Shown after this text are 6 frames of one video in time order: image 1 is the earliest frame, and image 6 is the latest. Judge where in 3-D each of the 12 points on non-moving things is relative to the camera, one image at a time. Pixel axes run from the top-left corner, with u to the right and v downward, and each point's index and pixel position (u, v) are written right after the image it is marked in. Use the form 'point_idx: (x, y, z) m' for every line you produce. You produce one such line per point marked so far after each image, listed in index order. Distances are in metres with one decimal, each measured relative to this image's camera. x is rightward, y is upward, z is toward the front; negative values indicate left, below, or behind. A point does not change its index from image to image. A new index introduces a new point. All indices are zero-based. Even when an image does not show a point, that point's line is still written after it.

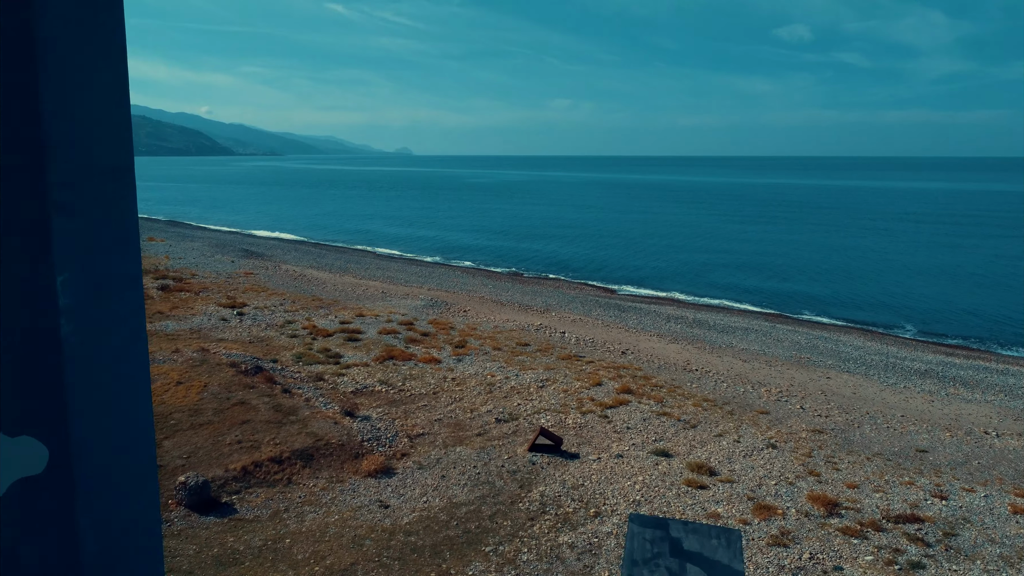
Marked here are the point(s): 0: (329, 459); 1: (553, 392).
0: (-3.2, -3.0, +11.0) m
1: (+1.0, -2.5, +14.8) m
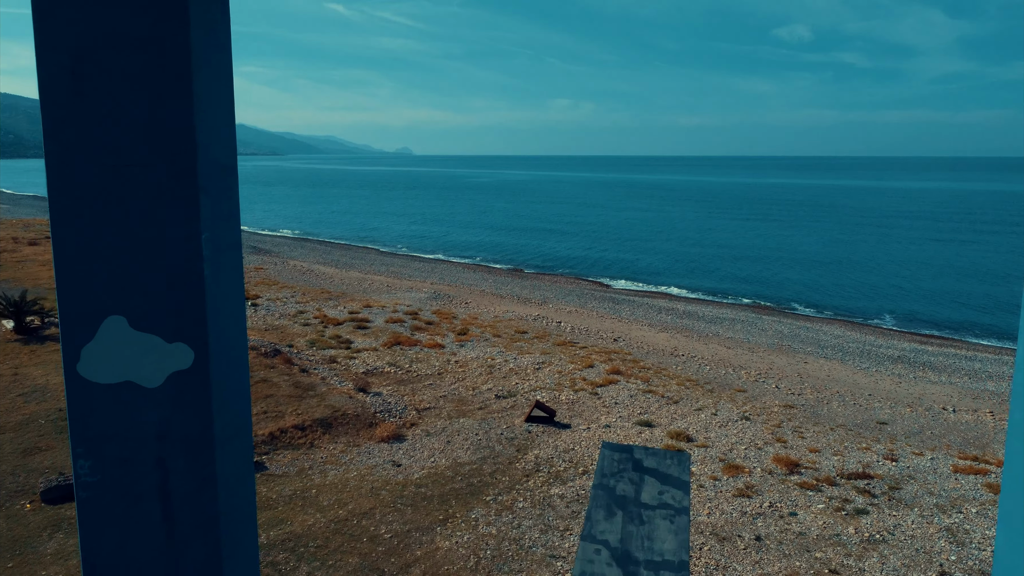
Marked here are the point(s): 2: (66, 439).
0: (-3.3, -2.7, +12.3) m
1: (+0.9, -2.2, +16.1) m
2: (-8.2, -2.7, +11.5) m
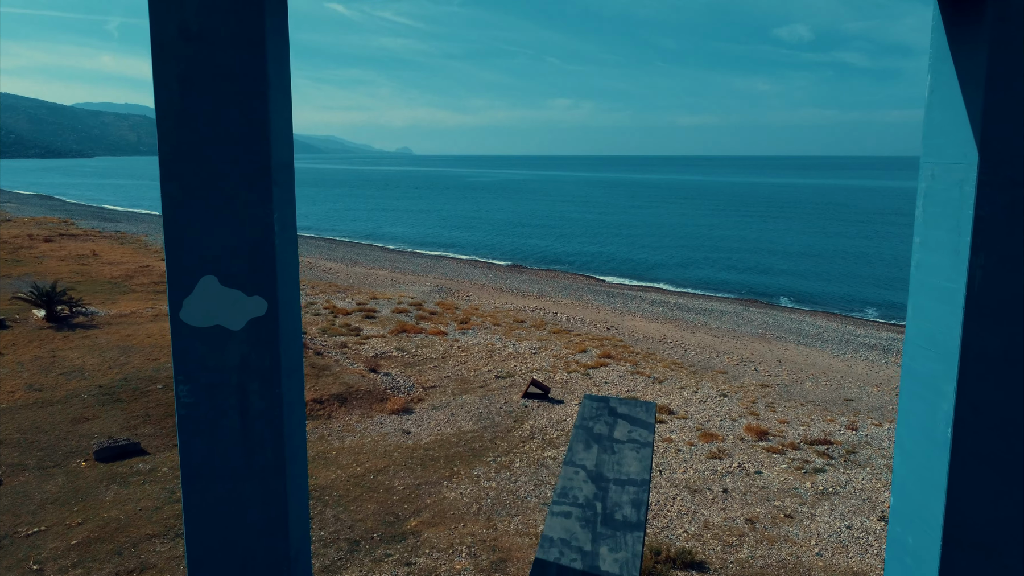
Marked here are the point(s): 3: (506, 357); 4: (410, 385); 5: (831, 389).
0: (-3.3, -2.4, +13.6) m
1: (+0.9, -1.9, +17.4) m
2: (-8.2, -2.5, +12.7) m
3: (-0.2, -1.9, +17.3) m
4: (-2.4, -2.3, +14.8) m
5: (+8.1, -2.6, +15.8) m
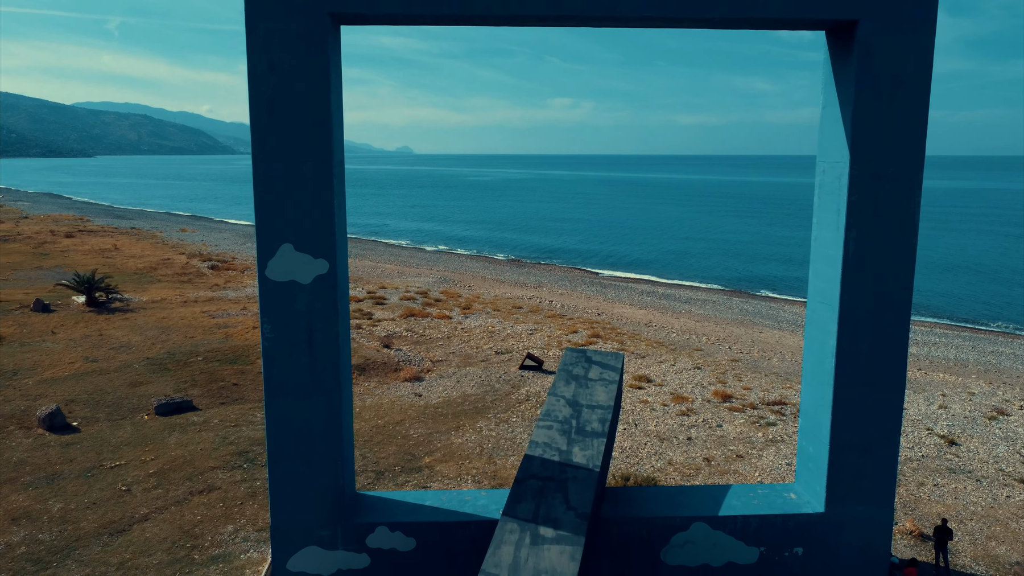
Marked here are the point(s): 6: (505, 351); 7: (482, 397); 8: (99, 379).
0: (-3.4, -2.0, +15.5) m
1: (+0.8, -1.5, +19.3) m
2: (-8.2, -2.1, +14.6) m
3: (-0.2, -1.5, +19.2) m
4: (-2.5, -1.9, +16.7) m
5: (+8.0, -2.2, +17.7) m
6: (-0.2, -1.8, +17.8) m
7: (-0.7, -2.5, +14.2) m
8: (-9.5, -2.1, +14.4) m
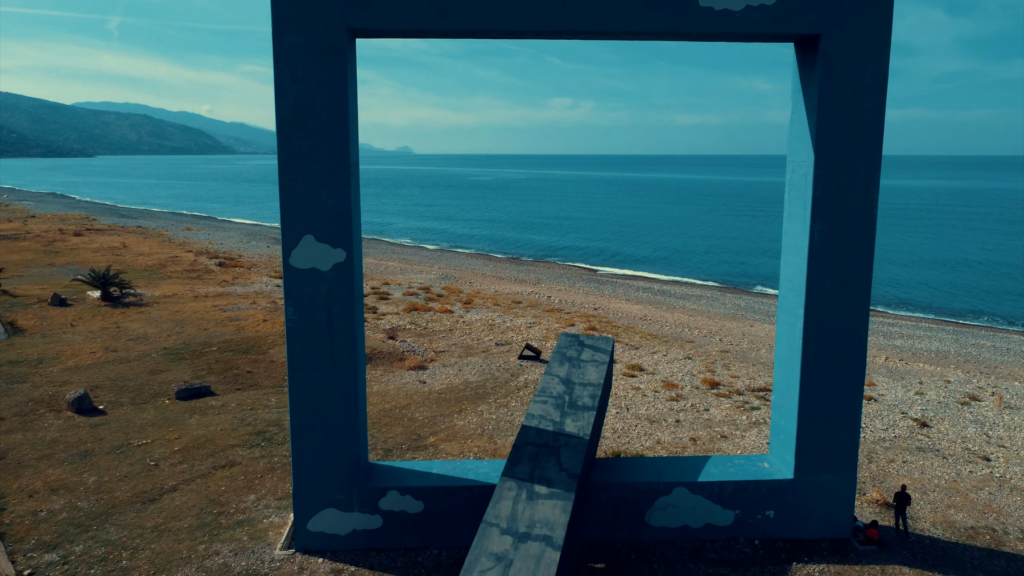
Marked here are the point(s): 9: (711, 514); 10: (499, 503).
0: (-3.4, -1.9, +16.3) m
1: (+0.8, -1.3, +20.1) m
2: (-8.3, -1.9, +15.4) m
3: (-0.2, -1.3, +20.1) m
4: (-2.5, -1.7, +17.5) m
5: (+8.0, -2.0, +18.5) m
6: (-0.2, -1.6, +18.6) m
7: (-0.7, -2.3, +15.0) m
8: (-9.5, -1.9, +15.2) m
9: (+2.7, -3.1, +8.4) m
10: (-0.1, -2.4, +6.9) m
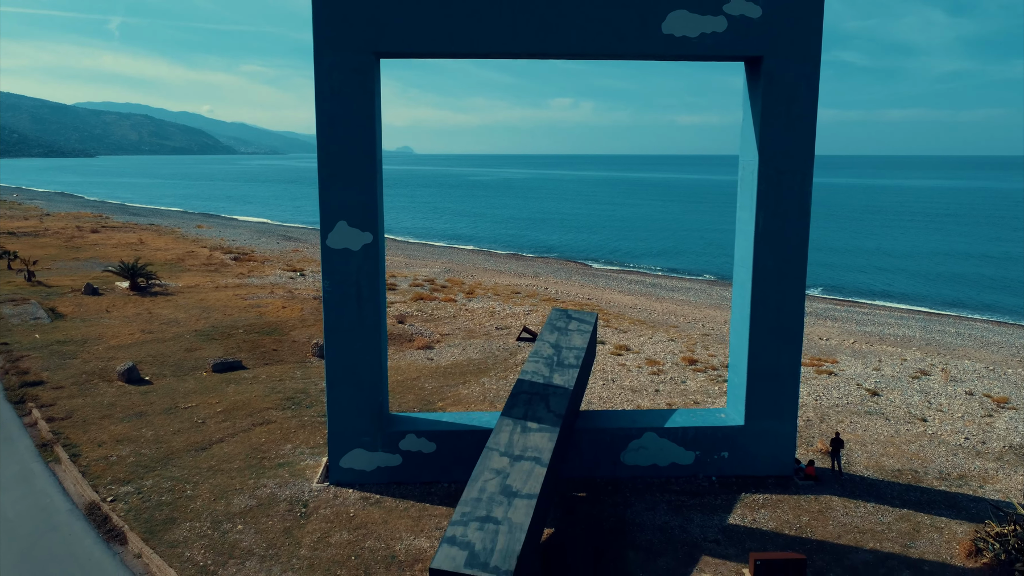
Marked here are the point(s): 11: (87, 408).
0: (-3.4, -1.5, +18.0) m
1: (+0.8, -1.0, +21.8) m
2: (-8.3, -1.5, +17.1) m
3: (-0.3, -1.0, +21.7) m
4: (-2.5, -1.4, +19.2) m
5: (+8.0, -1.6, +20.2) m
6: (-0.3, -1.3, +20.2) m
7: (-0.7, -1.9, +16.7) m
8: (-9.5, -1.6, +16.9) m
9: (+2.6, -2.7, +10.1) m
10: (-0.2, -2.0, +8.6) m
11: (-8.8, -2.5, +13.0) m
